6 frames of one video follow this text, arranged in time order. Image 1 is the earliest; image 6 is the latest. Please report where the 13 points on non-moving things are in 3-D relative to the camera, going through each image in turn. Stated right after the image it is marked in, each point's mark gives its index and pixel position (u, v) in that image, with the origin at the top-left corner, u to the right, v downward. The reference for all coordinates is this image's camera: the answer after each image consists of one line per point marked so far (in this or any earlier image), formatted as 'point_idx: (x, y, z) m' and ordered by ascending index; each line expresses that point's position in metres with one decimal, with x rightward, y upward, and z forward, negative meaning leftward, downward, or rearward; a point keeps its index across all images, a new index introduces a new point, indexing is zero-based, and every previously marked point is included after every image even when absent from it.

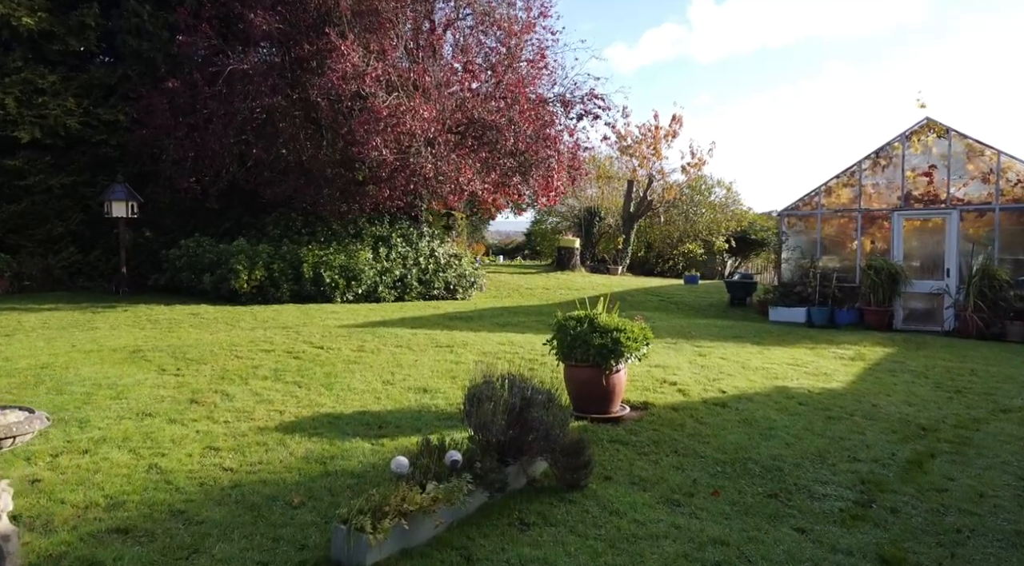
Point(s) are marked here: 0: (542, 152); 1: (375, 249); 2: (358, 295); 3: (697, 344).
0: (+0.5, +2.3, +14.0) m
1: (-2.3, +0.6, +13.4) m
2: (-2.4, -0.2, +12.7) m
3: (+1.9, -0.7, +8.6) m
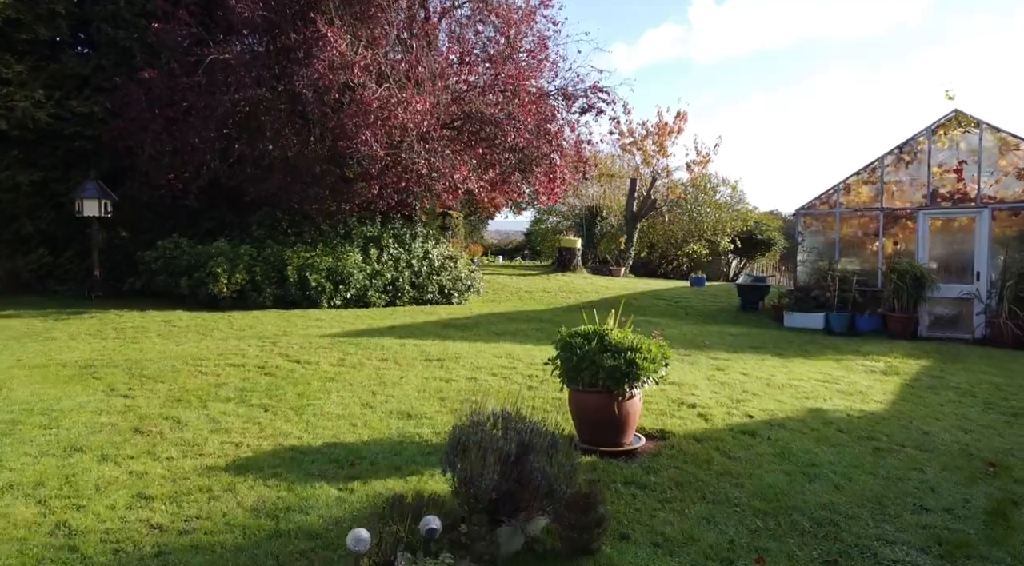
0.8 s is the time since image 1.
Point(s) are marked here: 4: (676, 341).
0: (+0.5, +2.2, +13.3) m
1: (-2.3, +0.5, +12.7) m
2: (-2.4, -0.3, +11.9) m
3: (+1.9, -0.7, +7.8) m
4: (+1.8, -0.7, +9.0) m
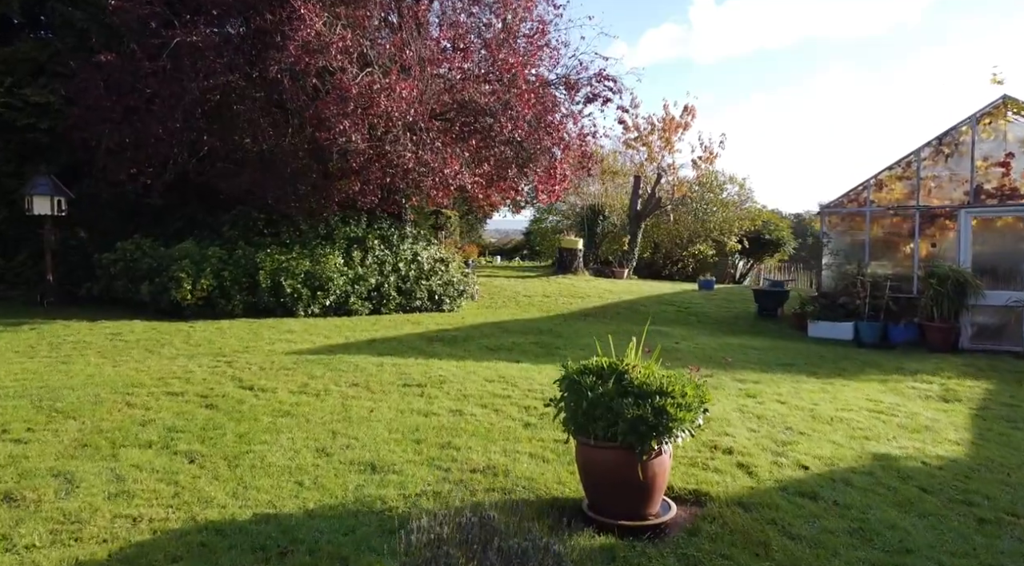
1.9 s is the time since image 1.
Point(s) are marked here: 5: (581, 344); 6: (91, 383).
0: (+0.4, +2.1, +12.1) m
1: (-2.3, +0.4, +11.6) m
2: (-2.5, -0.3, +10.8) m
3: (+1.9, -0.8, +6.7) m
4: (+1.8, -0.7, +7.9) m
5: (+0.7, -0.7, +8.7) m
6: (-3.0, -0.7, +5.7) m
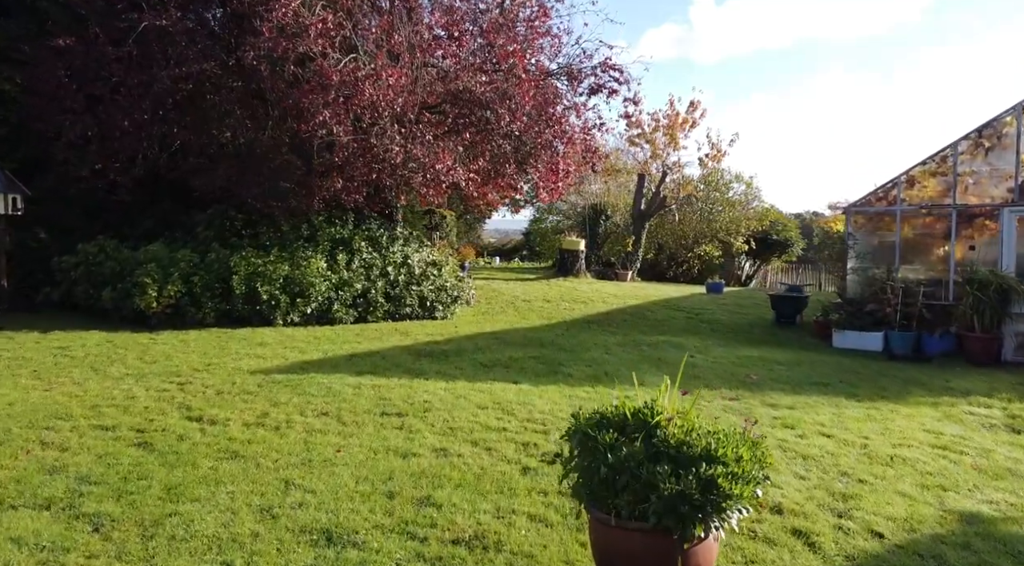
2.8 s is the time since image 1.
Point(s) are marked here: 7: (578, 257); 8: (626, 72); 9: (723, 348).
0: (+0.4, +2.1, +11.2) m
1: (-2.4, +0.4, +10.7) m
2: (-2.5, -0.4, +9.9) m
3: (+1.9, -0.9, +5.8) m
4: (+1.7, -0.8, +7.0) m
5: (+0.7, -0.7, +7.8) m
6: (-3.0, -0.8, +4.8) m
7: (+1.6, +0.6, +19.4) m
8: (+1.7, +3.2, +12.1) m
9: (+2.4, -0.7, +9.3) m
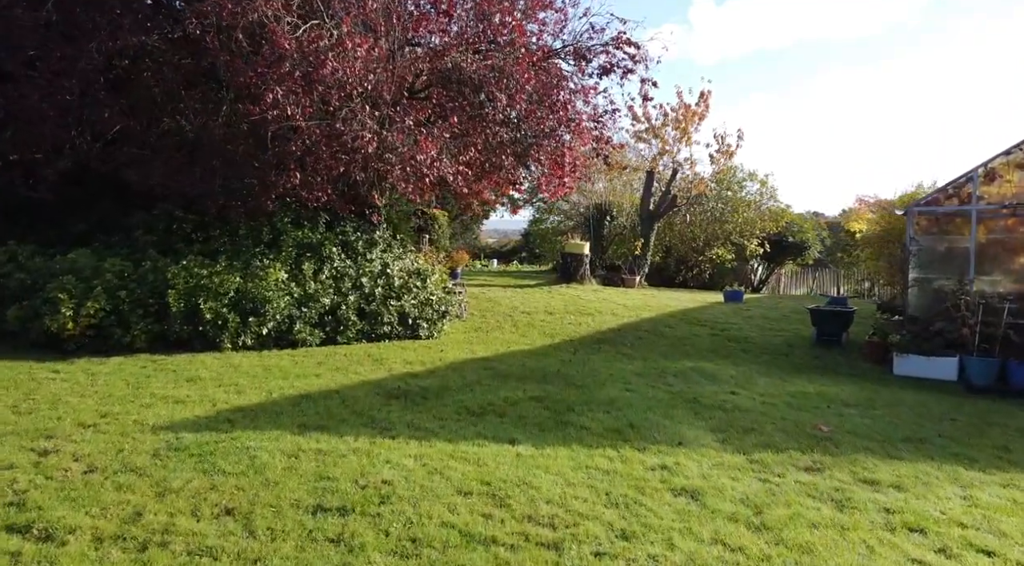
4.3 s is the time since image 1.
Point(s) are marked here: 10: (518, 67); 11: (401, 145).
0: (+0.4, +1.9, +9.6) m
1: (-2.4, +0.2, +9.0) m
2: (-2.5, -0.6, +8.2) m
3: (+1.8, -1.0, +4.1) m
4: (+1.7, -1.0, +5.3) m
5: (+0.7, -0.9, +6.1) m
6: (-3.0, -0.9, +3.1) m
7: (+1.5, +0.5, +17.7) m
8: (+1.7, +3.0, +10.5) m
9: (+2.4, -0.9, +7.6) m
10: (+0.1, +2.5, +9.2) m
11: (-1.1, +1.4, +8.4) m
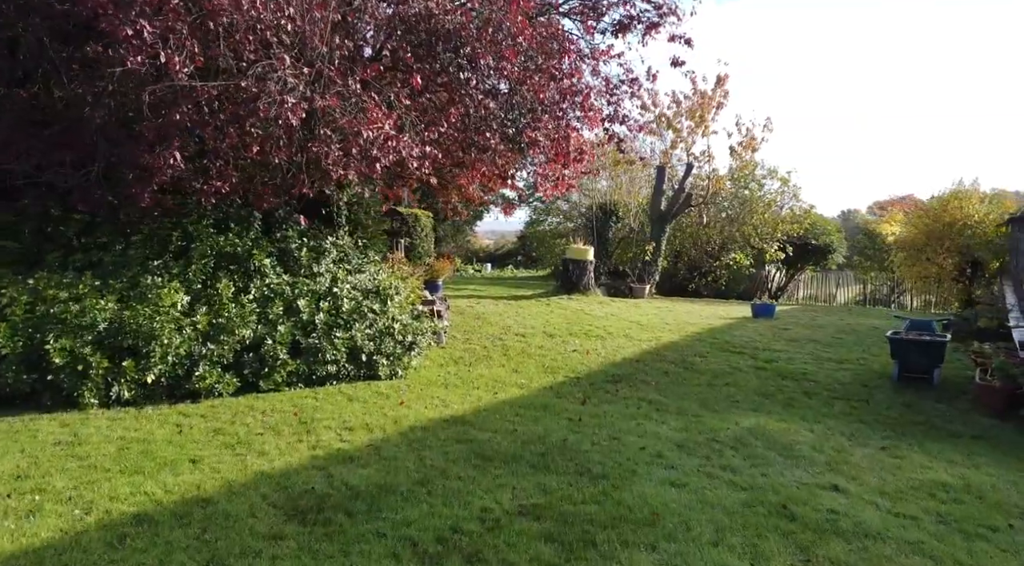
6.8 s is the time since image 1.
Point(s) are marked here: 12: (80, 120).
0: (+0.3, +1.7, +7.1) m
1: (-2.5, 0.0, +6.6) m
2: (-2.6, -0.8, +5.8) m
3: (+1.7, -1.2, +1.7) m
4: (+1.6, -1.2, +2.9) m
5: (+0.6, -1.1, +3.7) m
6: (-3.1, -1.1, +0.7) m
7: (+1.4, +0.2, +15.3) m
8: (+1.6, +2.8, +8.1) m
9: (+2.3, -1.1, +5.2) m
10: (0.0, +2.3, +6.8) m
11: (-1.2, +1.2, +6.0) m
12: (-3.4, +1.3, +6.2) m
